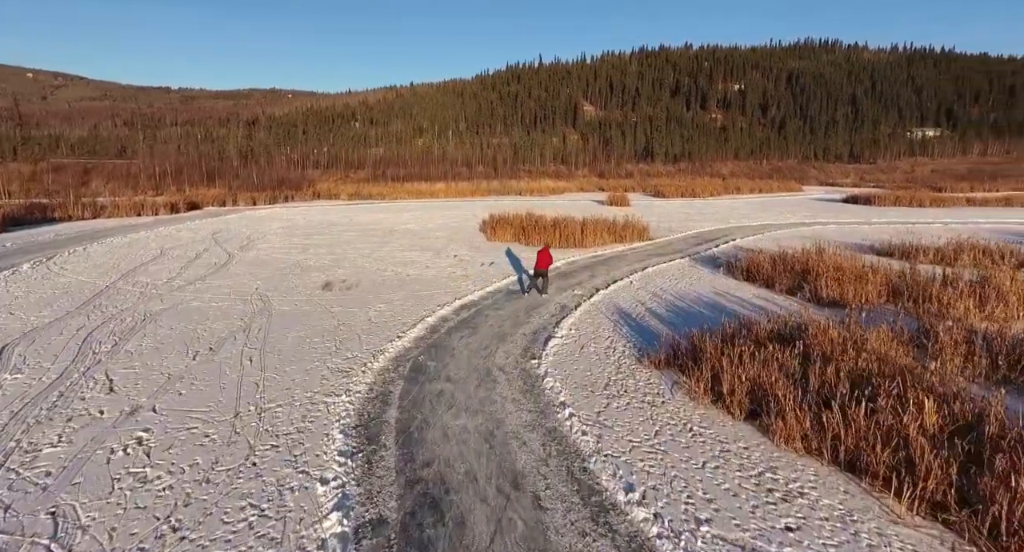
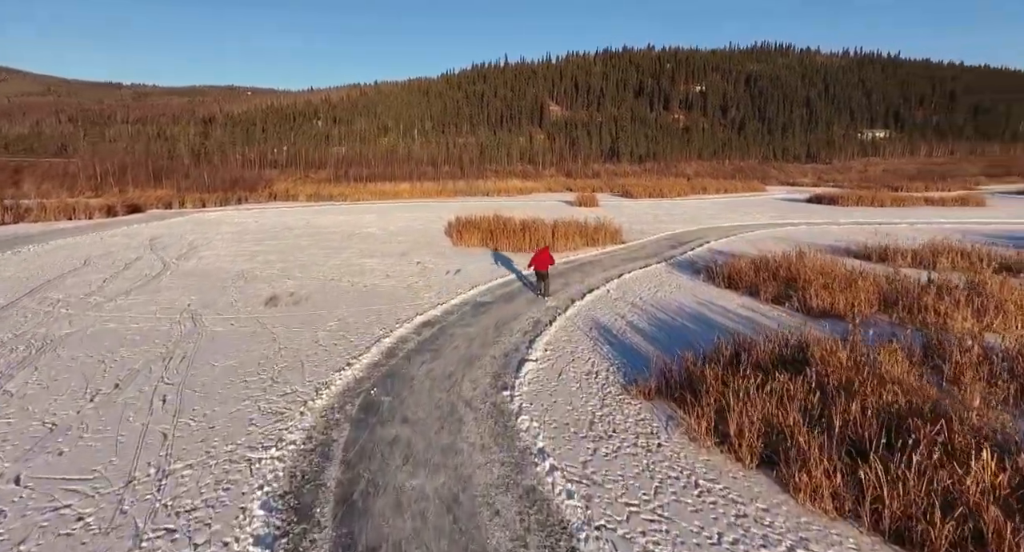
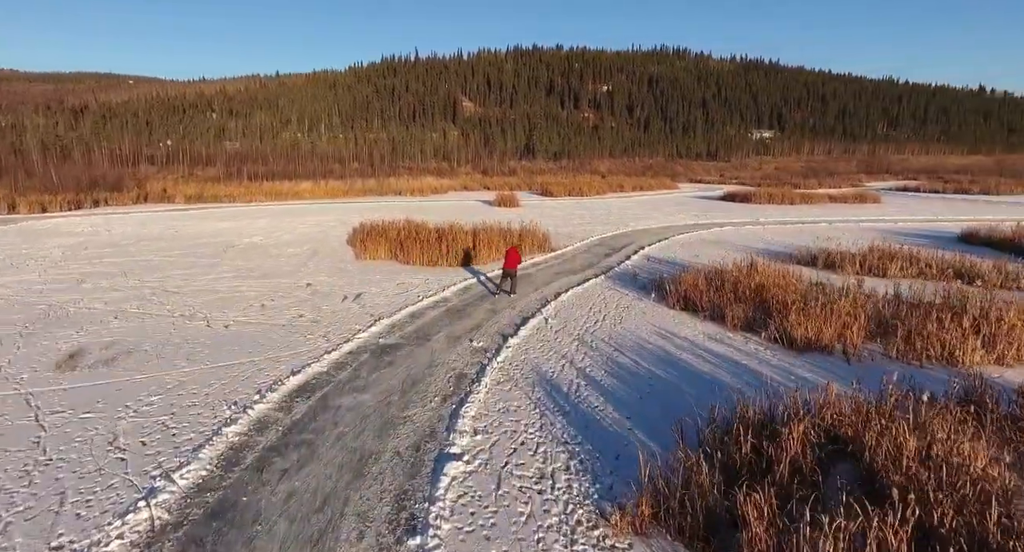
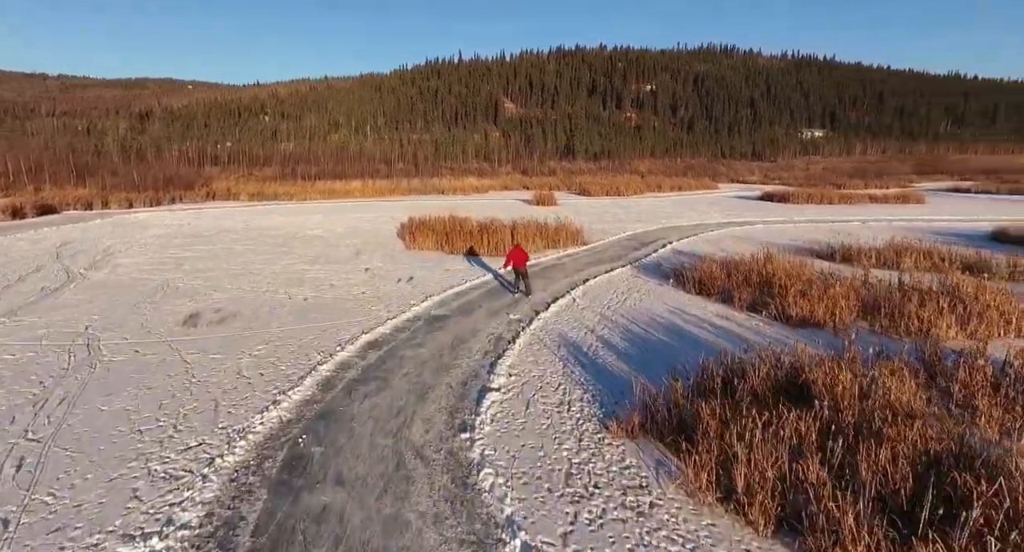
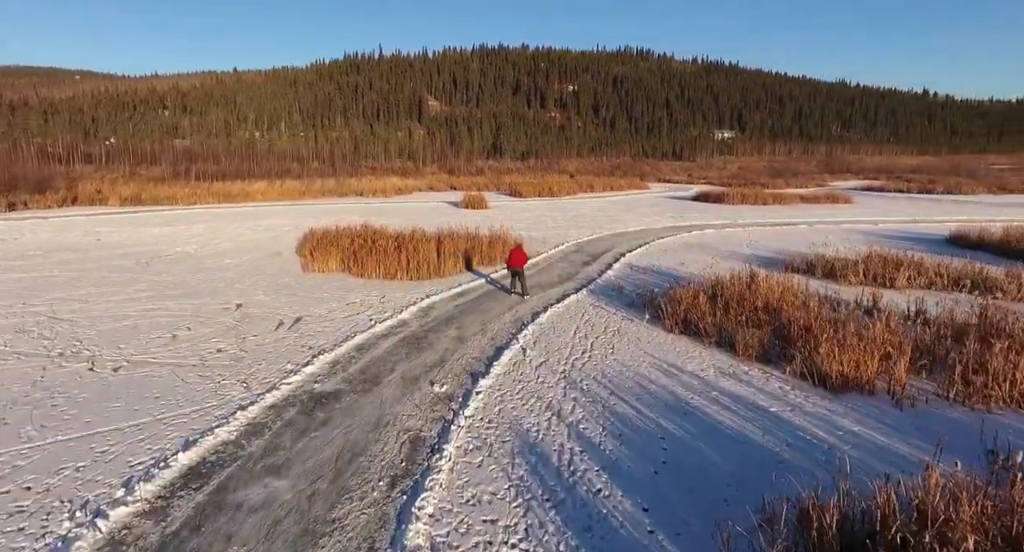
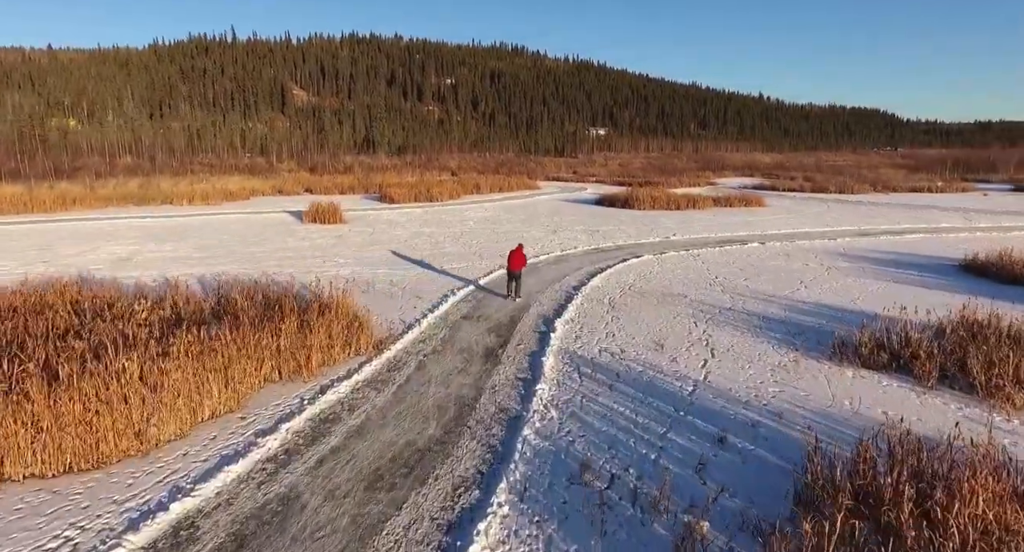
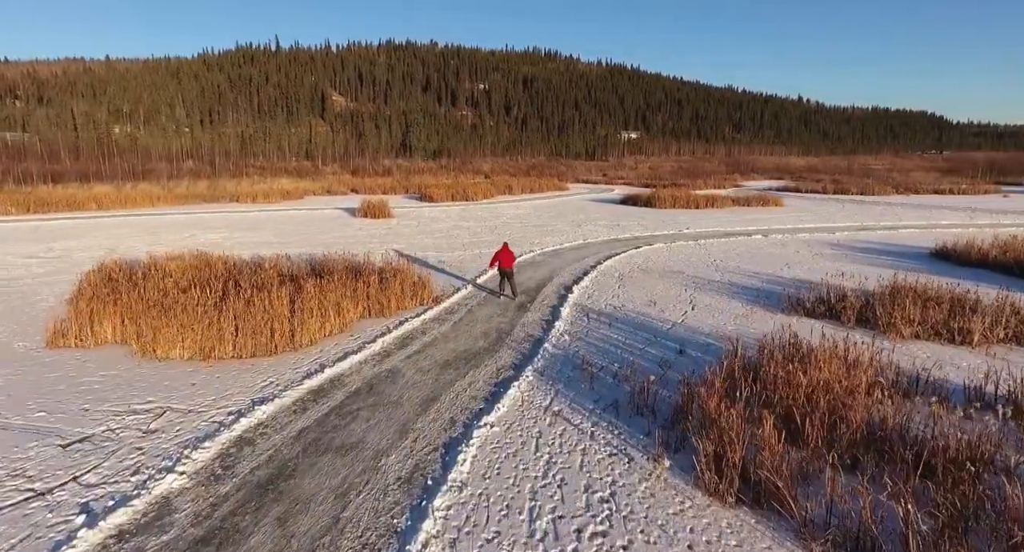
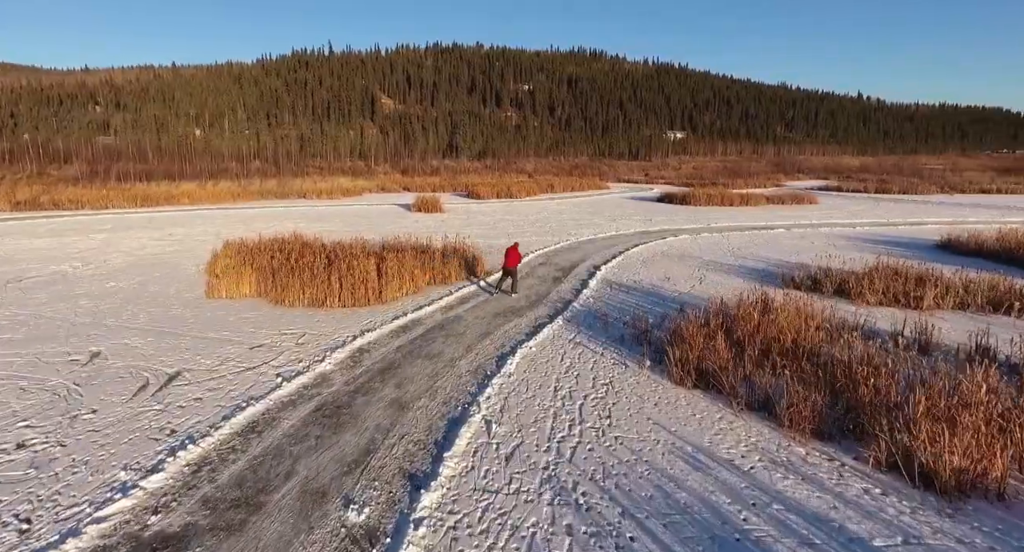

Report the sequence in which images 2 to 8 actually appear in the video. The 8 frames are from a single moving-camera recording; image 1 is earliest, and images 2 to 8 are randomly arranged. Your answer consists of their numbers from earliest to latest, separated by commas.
2, 4, 3, 5, 8, 7, 6
